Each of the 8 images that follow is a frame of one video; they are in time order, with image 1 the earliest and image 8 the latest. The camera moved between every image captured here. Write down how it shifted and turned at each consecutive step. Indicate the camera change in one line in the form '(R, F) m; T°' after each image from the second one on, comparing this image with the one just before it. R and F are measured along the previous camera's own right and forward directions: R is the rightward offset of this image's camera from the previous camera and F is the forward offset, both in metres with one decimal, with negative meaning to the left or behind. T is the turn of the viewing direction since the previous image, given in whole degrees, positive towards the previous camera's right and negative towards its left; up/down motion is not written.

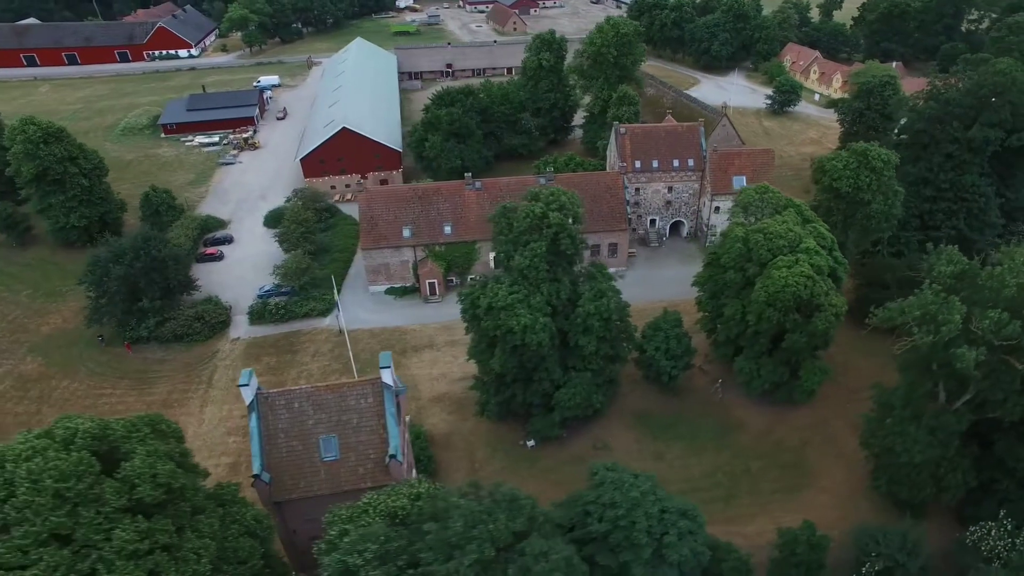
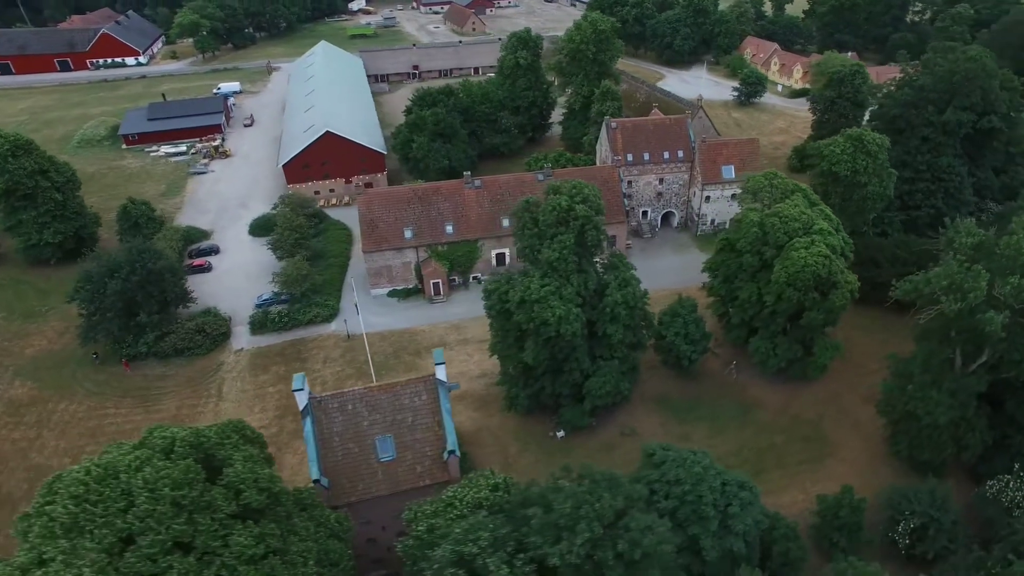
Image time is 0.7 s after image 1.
(-4.0, -0.3) m; +4°
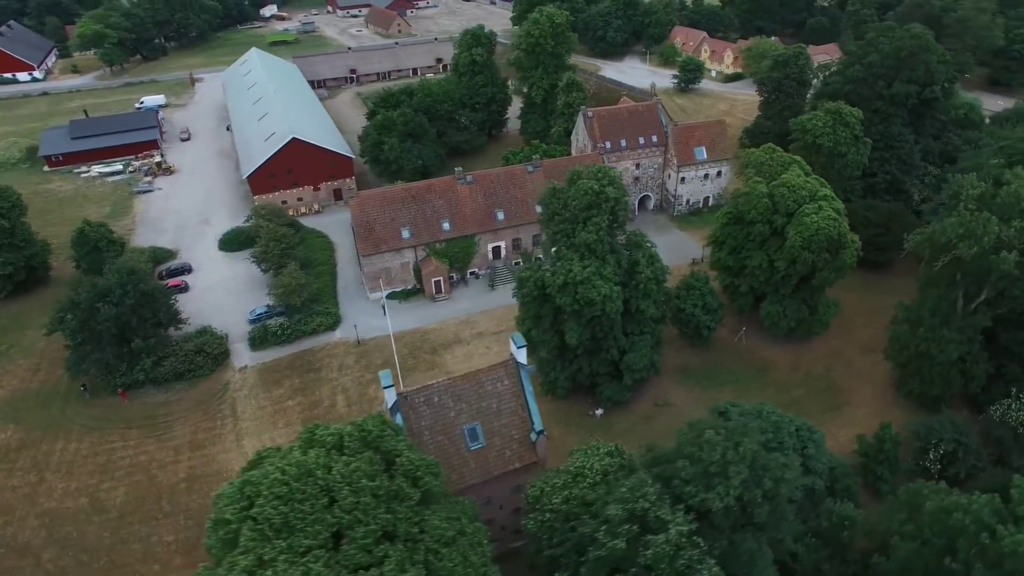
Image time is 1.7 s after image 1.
(-6.5, -0.3) m; +7°
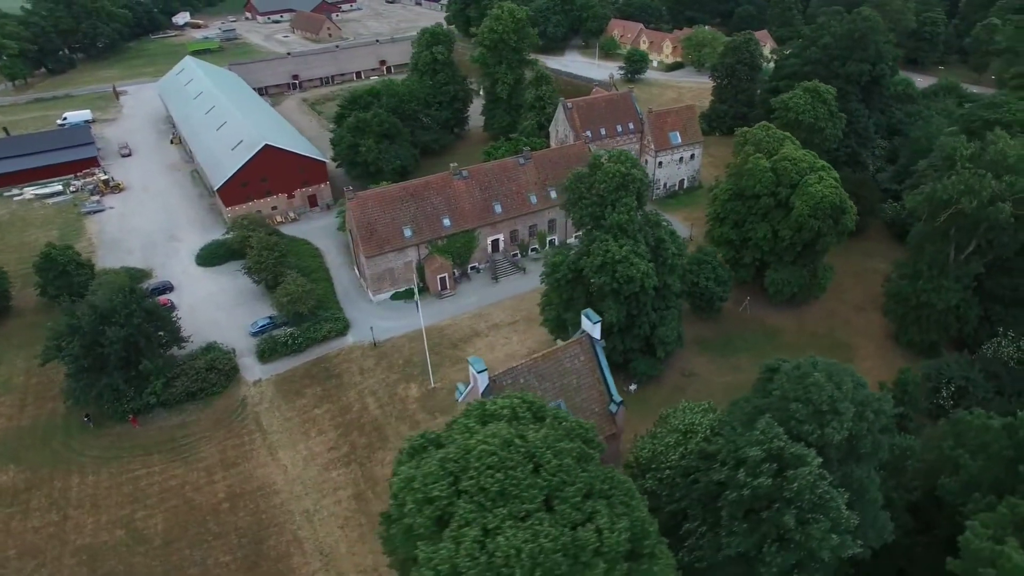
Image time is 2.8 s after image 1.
(-6.4, -0.4) m; +7°
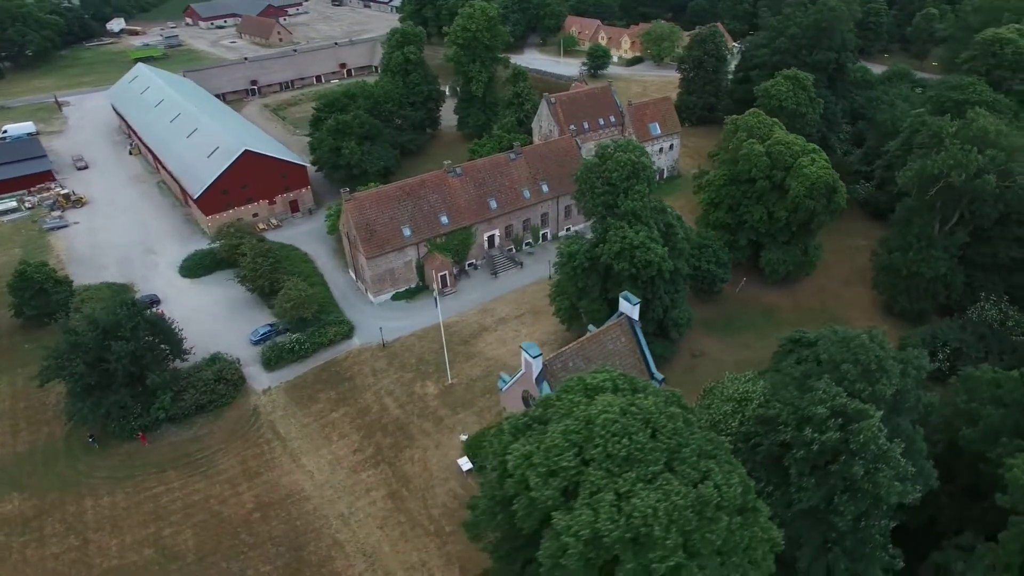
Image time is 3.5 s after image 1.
(-4.1, -0.3) m; +5°
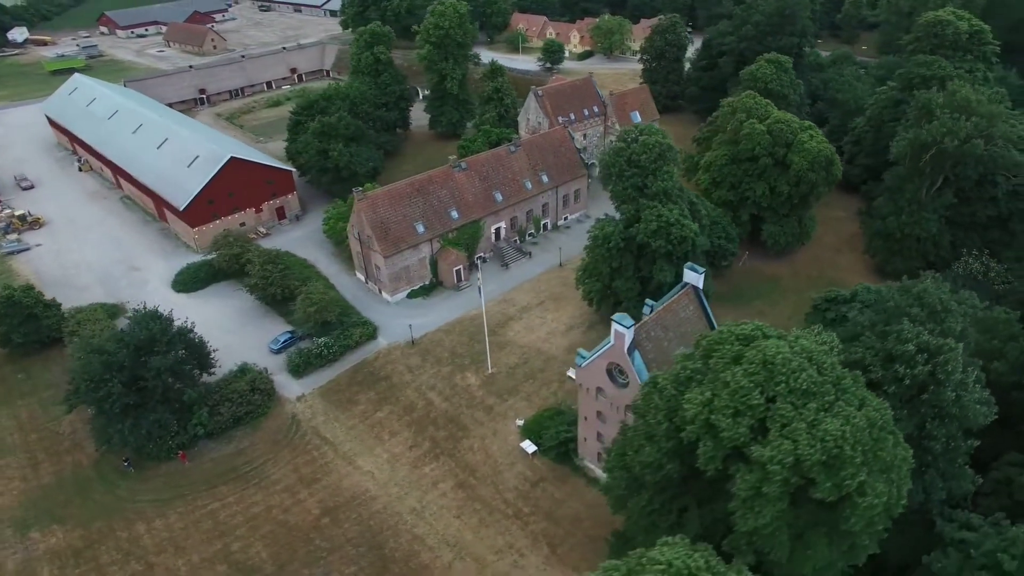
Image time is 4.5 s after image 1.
(-6.9, -0.5) m; +6°
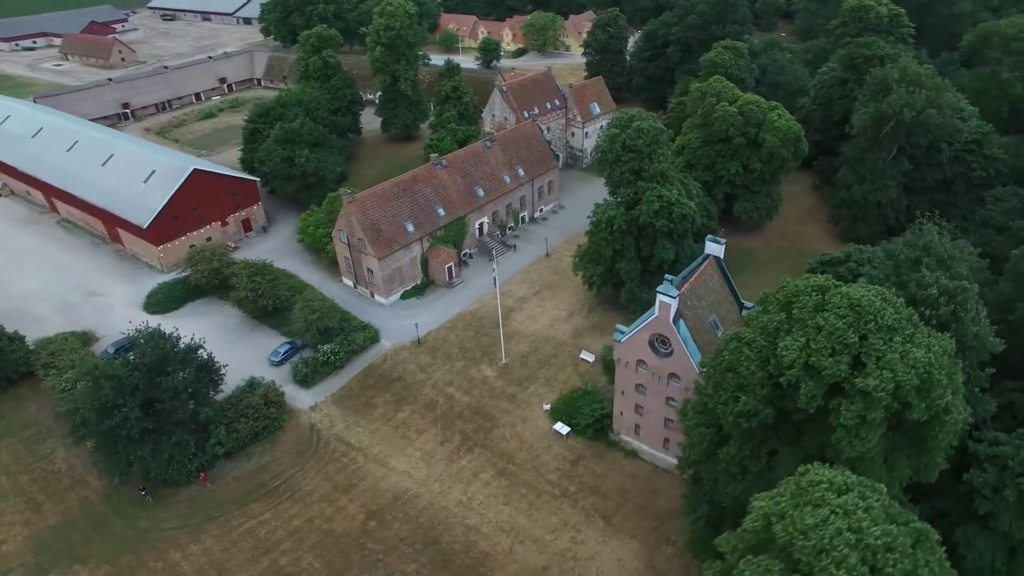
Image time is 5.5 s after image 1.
(-5.8, -0.3) m; +7°
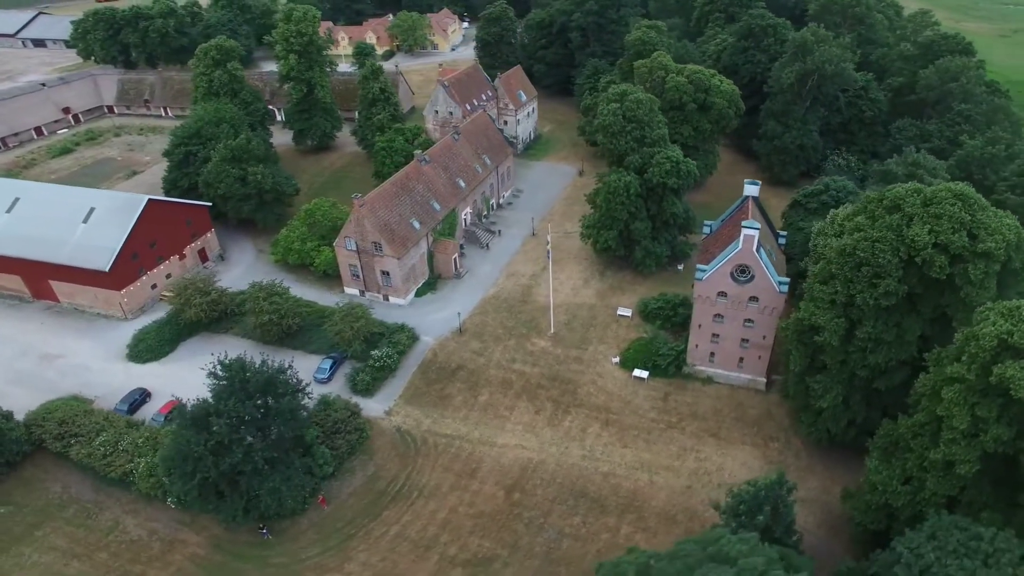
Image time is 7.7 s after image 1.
(-14.6, -0.2) m; +15°
